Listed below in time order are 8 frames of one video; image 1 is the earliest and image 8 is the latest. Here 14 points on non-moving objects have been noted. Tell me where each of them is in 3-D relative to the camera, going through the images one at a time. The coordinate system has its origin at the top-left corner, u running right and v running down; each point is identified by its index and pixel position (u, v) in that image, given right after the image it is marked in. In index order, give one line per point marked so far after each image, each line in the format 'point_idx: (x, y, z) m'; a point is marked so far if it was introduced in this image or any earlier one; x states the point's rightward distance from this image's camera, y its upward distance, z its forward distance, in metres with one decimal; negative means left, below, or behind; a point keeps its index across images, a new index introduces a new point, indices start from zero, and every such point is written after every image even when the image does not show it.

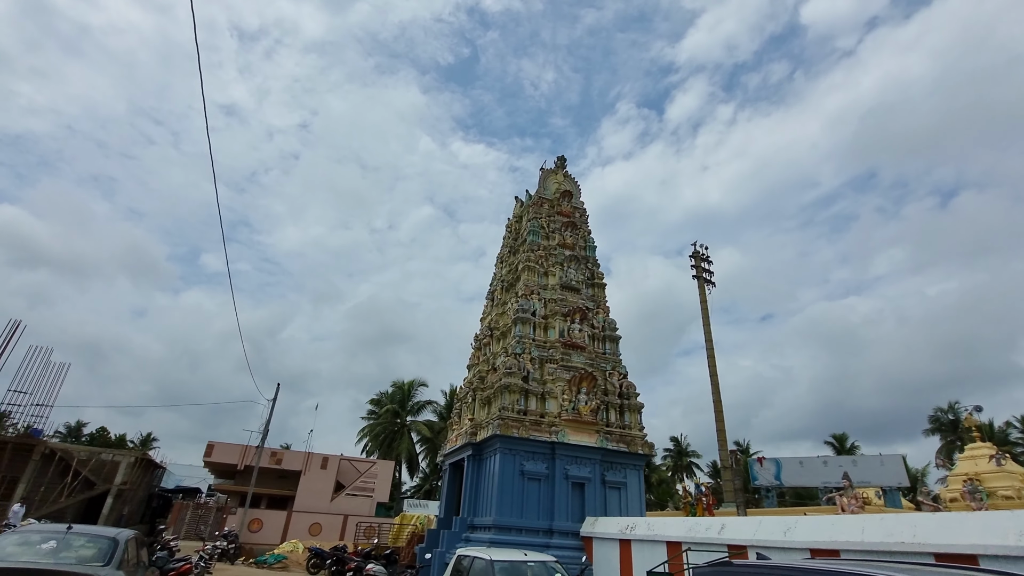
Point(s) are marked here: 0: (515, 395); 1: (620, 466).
0: (+0.1, -2.9, +13.7) m
1: (+3.0, -4.9, +13.9) m
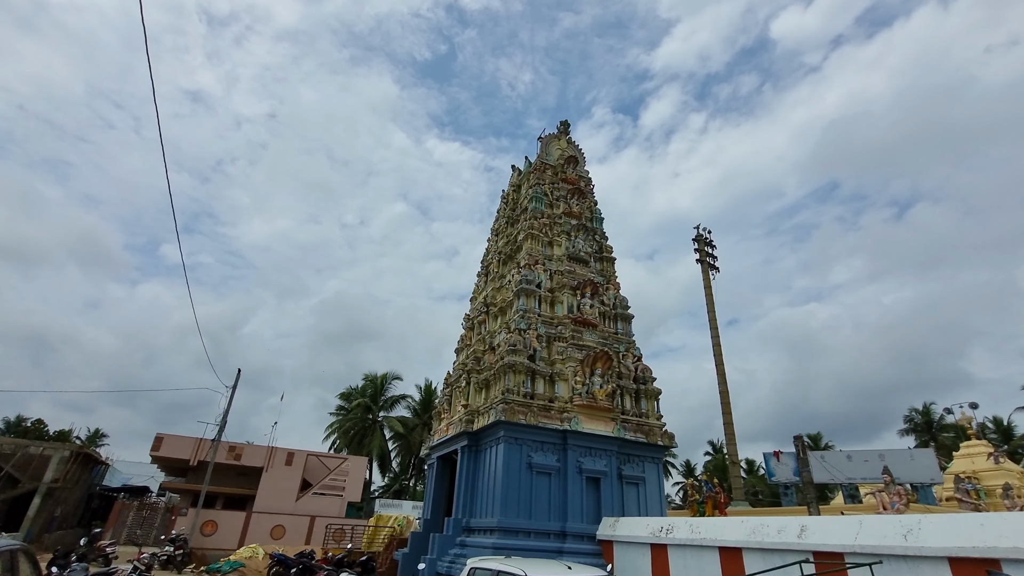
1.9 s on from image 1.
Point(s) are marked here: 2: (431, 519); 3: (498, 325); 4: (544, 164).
0: (+0.2, -2.1, +11.8) m
1: (+3.0, -4.1, +12.1) m
2: (-2.2, -6.2, +13.4) m
3: (-0.4, -1.0, +14.1) m
4: (+1.0, +4.1, +16.7) m
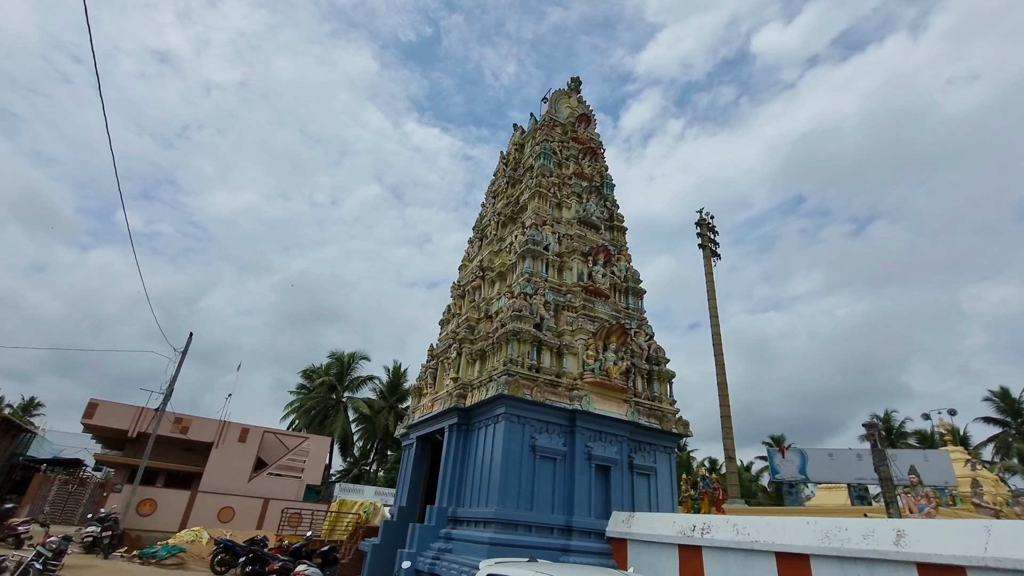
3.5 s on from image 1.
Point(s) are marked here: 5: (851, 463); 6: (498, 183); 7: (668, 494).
0: (+0.3, -1.2, +10.2) m
1: (+2.9, -3.4, +10.7) m
2: (-2.5, -5.1, +11.7) m
3: (-0.4, -0.1, +12.5) m
4: (+1.2, +5.0, +15.0) m
5: (+9.7, -4.9, +14.3) m
6: (-0.4, +3.3, +15.8) m
7: (+3.3, -4.3, +10.6) m
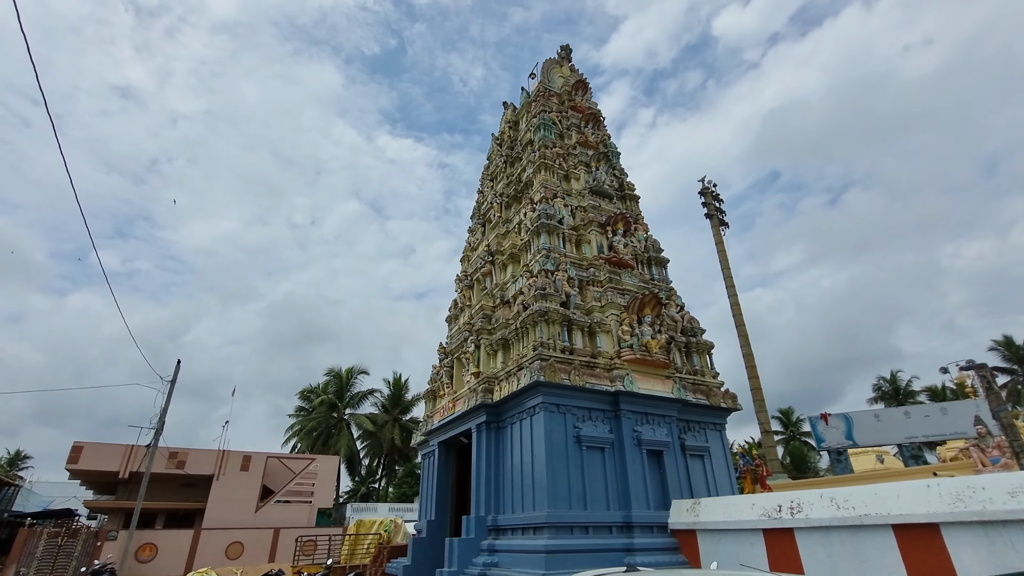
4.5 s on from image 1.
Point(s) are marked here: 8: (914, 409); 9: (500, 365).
0: (+0.8, -0.7, +9.1) m
1: (+3.6, -2.7, +9.7) m
2: (-1.6, -4.9, +10.6) m
3: (0.0, +0.3, +11.4) m
4: (+1.0, +5.5, +14.0) m
5: (+10.4, -3.5, +13.4) m
6: (-0.5, +3.6, +14.8) m
7: (+4.1, -3.6, +9.6) m
8: (+10.7, -3.2, +13.4) m
9: (-0.2, -1.5, +10.0) m
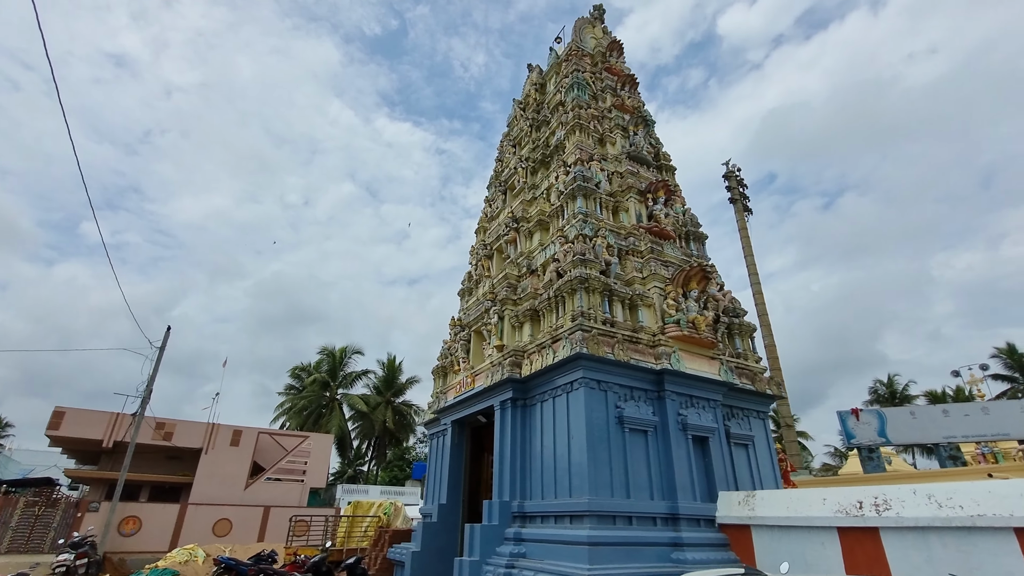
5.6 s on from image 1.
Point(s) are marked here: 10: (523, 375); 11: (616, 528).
0: (+1.4, -0.1, +8.2) m
1: (+4.1, -2.2, +8.9) m
2: (-1.2, -4.2, +9.7) m
3: (+0.6, +1.0, +10.5) m
4: (+1.8, +6.2, +13.0) m
5: (+10.8, -3.3, +12.8) m
6: (+0.2, +4.4, +13.8) m
7: (+4.5, -3.1, +8.8) m
8: (+11.1, -3.0, +12.7) m
9: (+0.3, -0.9, +9.1) m
10: (+0.2, -1.5, +8.6) m
11: (+1.4, -3.2, +6.8) m
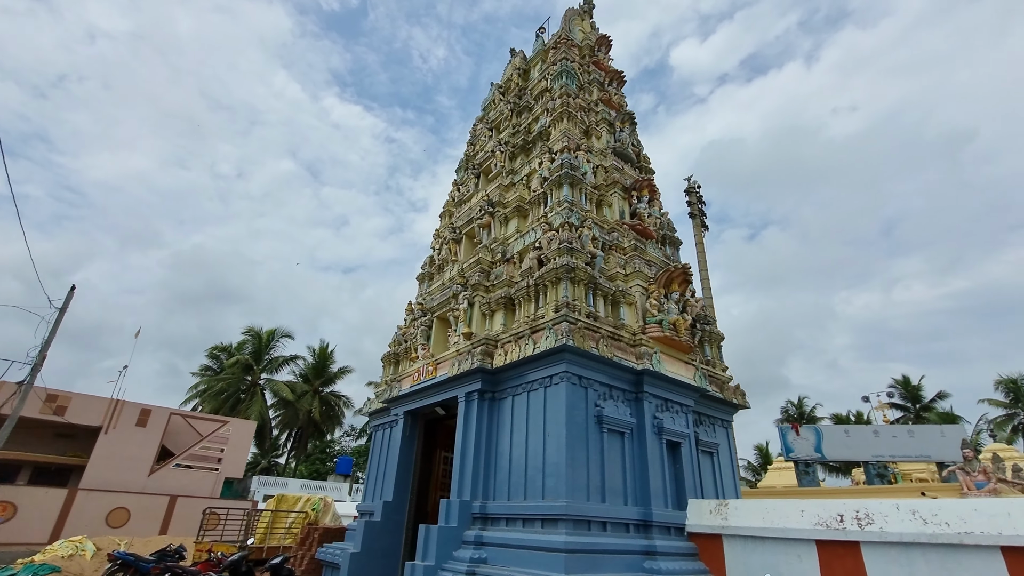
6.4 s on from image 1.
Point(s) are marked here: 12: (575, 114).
0: (+1.0, 0.0, +7.8) m
1: (+3.5, -2.3, +8.8) m
2: (-2.1, -3.8, +8.9) m
3: (+0.1, +1.2, +9.9) m
4: (+1.4, +6.3, +12.6) m
5: (+9.5, -4.0, +13.4) m
6: (-0.4, +4.6, +13.2) m
7: (+3.8, -3.3, +8.7) m
8: (+9.8, -3.7, +13.4) m
9: (-0.2, -0.7, +8.5) m
10: (-0.3, -1.2, +8.0) m
11: (+1.0, -3.1, +6.3) m
12: (+1.3, +3.7, +10.8) m
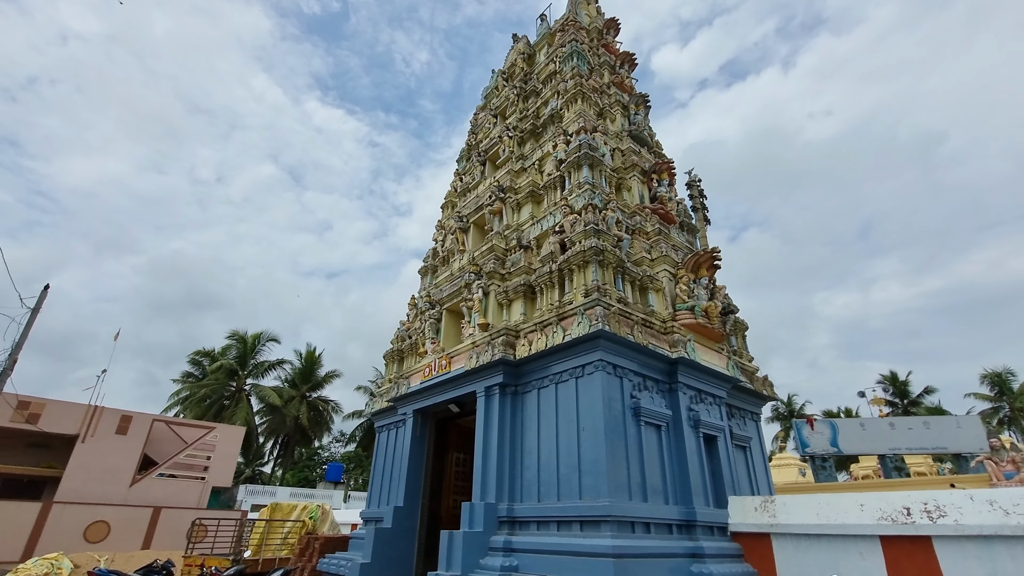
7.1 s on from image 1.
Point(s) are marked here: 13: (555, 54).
0: (+1.4, +0.2, +7.3) m
1: (+3.8, -2.1, +8.3) m
2: (-1.7, -3.6, +8.3) m
3: (+0.3, +1.4, +9.4) m
4: (+1.6, +6.5, +12.2) m
5: (+9.7, -3.8, +13.1) m
6: (-0.2, +4.8, +12.7) m
7: (+4.1, -3.0, +8.3) m
8: (+10.1, -3.5, +13.1) m
9: (+0.1, -0.4, +7.9) m
10: (+0.1, -1.0, +7.5) m
11: (+1.4, -2.8, +5.8) m
12: (+1.5, +3.9, +10.3) m
13: (+1.0, +5.5, +11.8) m
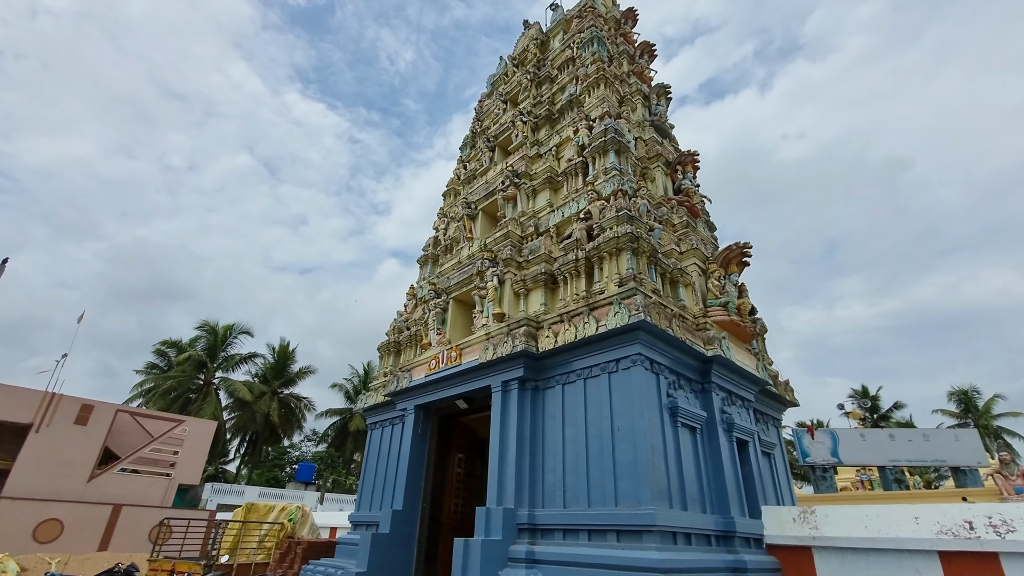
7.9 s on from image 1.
0: (+1.7, +0.3, +6.8) m
1: (+4.0, -2.1, +7.9) m
2: (-1.6, -3.4, +7.6) m
3: (+0.6, +1.5, +8.8) m
4: (+1.9, +6.5, +11.7) m
5: (+9.6, -4.0, +13.0) m
6: (0.0, +4.9, +12.1) m
7: (+4.3, -3.0, +7.9) m
8: (+9.9, -3.8, +13.0) m
9: (+0.4, -0.3, +7.4) m
10: (+0.3, -0.8, +6.9) m
11: (+1.7, -2.7, +5.3) m
12: (+1.9, +4.0, +9.8) m
13: (+1.4, +5.6, +11.3) m
